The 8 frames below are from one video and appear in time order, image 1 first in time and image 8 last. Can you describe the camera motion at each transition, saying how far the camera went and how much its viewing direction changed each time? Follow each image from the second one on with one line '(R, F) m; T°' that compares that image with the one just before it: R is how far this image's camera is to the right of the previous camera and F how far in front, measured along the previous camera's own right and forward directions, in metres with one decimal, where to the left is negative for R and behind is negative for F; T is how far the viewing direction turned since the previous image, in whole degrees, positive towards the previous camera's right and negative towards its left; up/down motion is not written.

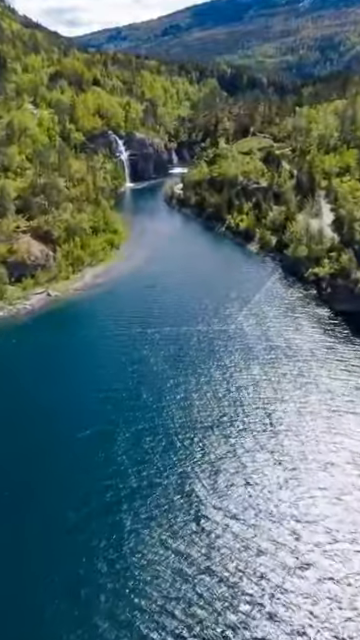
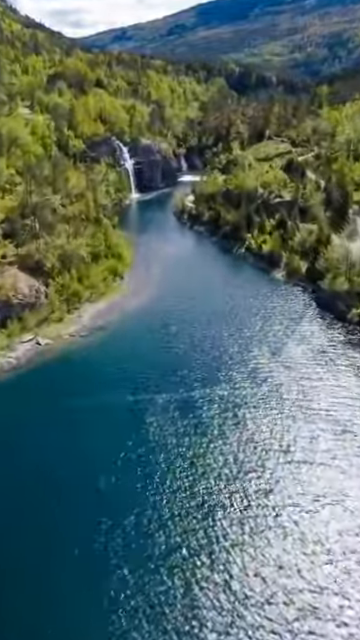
(-1.1, +14.3) m; -1°
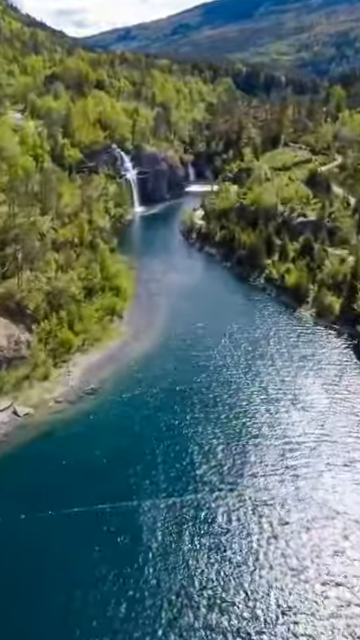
(-0.8, +13.6) m; 0°
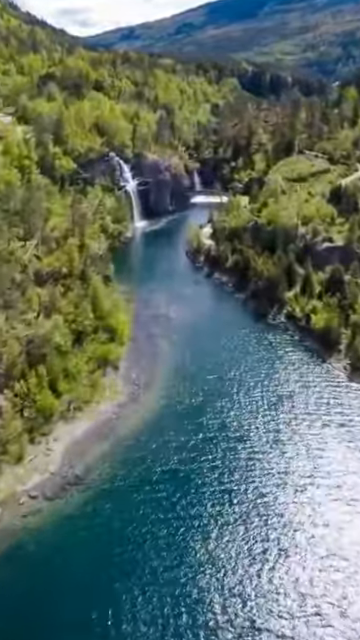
(-0.6, +12.5) m; 0°
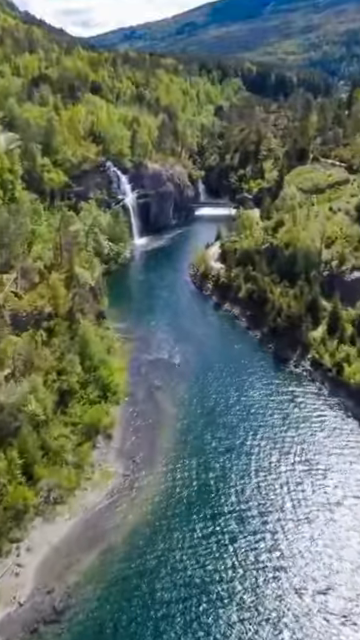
(-0.4, +11.3) m; 0°
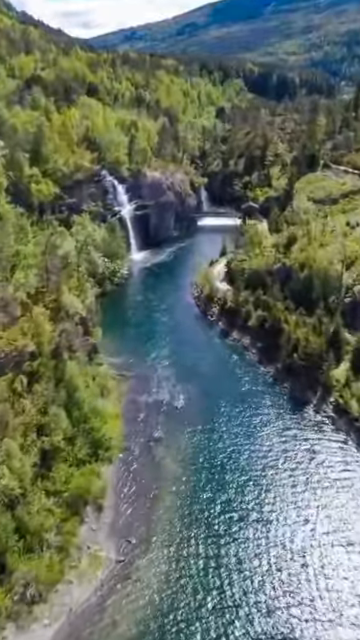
(-0.2, +7.9) m; 0°
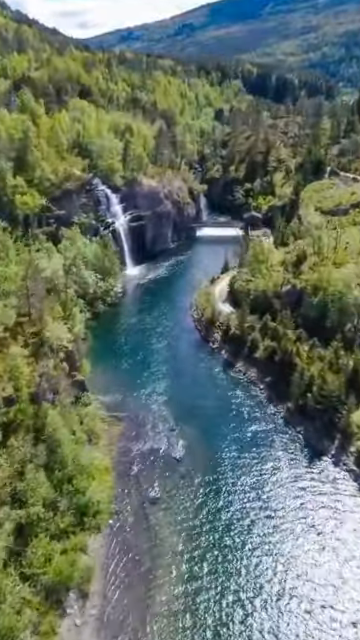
(-0.2, +6.8) m; 0°
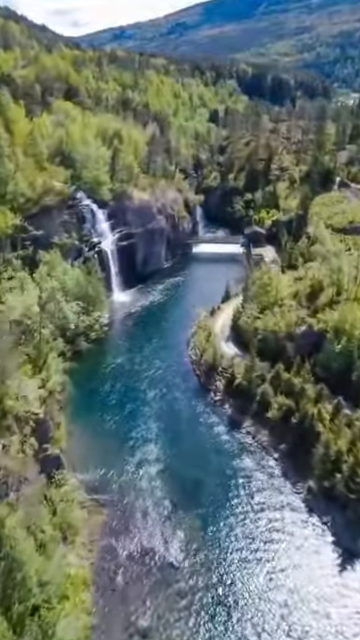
(-0.4, +9.9) m; +1°
